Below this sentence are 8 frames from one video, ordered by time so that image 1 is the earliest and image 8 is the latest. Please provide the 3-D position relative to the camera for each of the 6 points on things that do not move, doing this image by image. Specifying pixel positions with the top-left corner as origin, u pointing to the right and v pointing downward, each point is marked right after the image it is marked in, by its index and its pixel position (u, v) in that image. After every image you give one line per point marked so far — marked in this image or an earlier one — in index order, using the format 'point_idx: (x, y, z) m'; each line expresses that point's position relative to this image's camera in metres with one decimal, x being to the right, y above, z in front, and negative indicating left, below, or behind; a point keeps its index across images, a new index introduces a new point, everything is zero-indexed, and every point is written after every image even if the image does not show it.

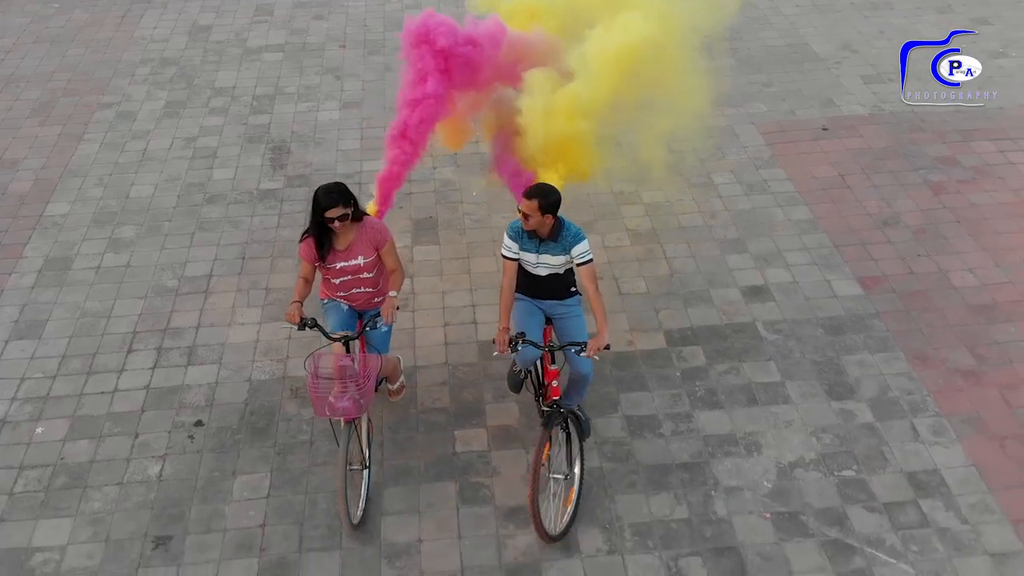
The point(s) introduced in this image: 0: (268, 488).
0: (-0.9, -0.8, +4.3) m
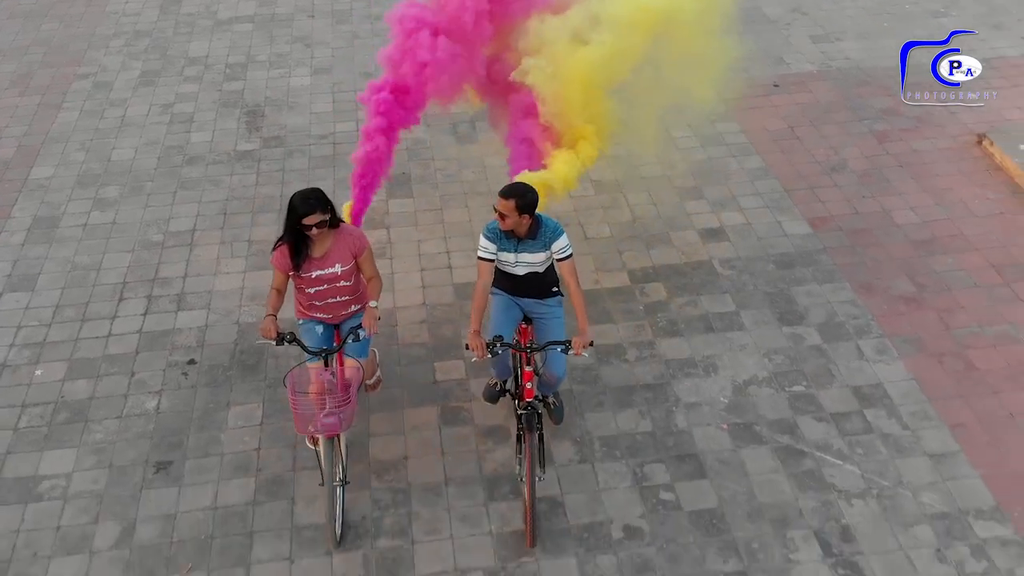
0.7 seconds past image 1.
0: (-1.0, -0.5, +4.6) m
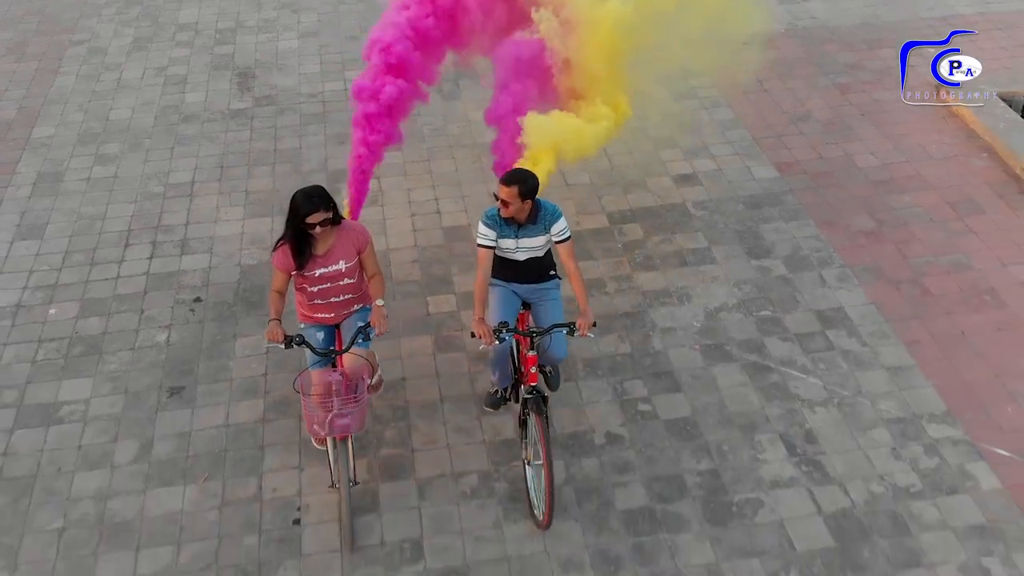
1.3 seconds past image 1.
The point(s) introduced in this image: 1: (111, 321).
0: (-1.1, -0.3, +4.9) m
1: (-1.8, -0.1, +5.1) m
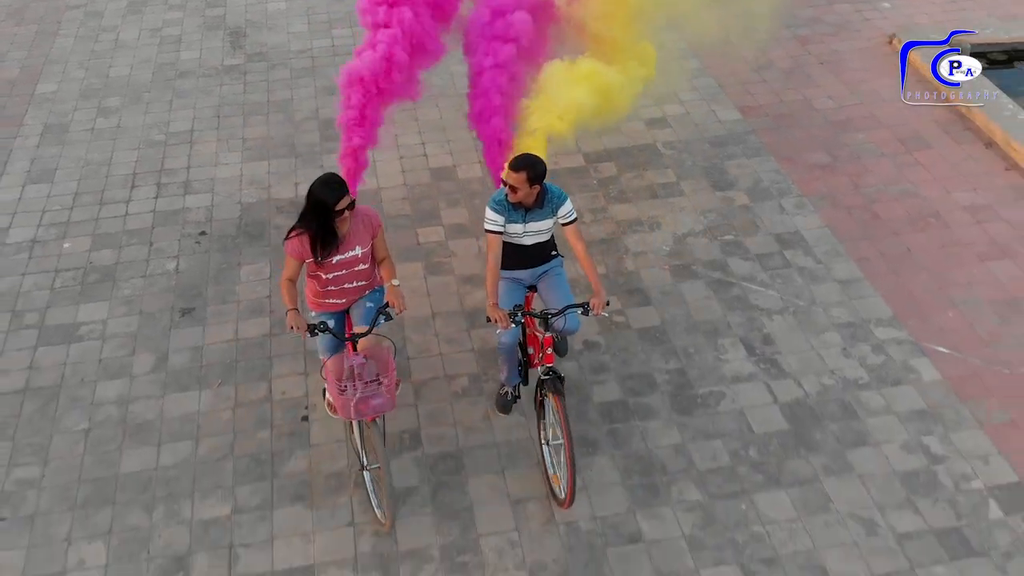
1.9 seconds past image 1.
0: (-1.1, +0.1, +5.3) m
1: (-1.9, +0.2, +5.5) m
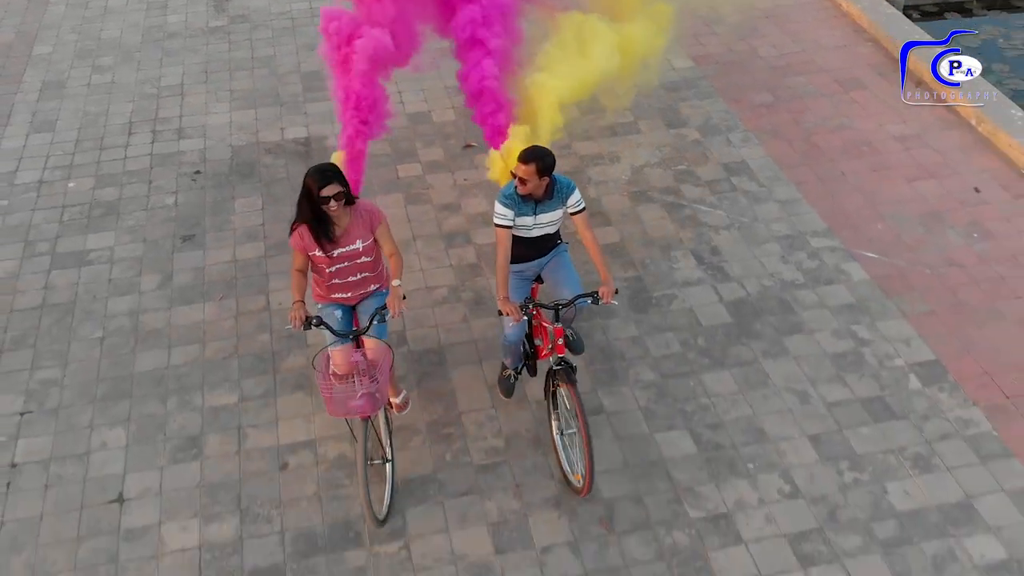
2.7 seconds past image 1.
0: (-1.3, +0.4, +5.8) m
1: (-2.0, +0.5, +5.9) m
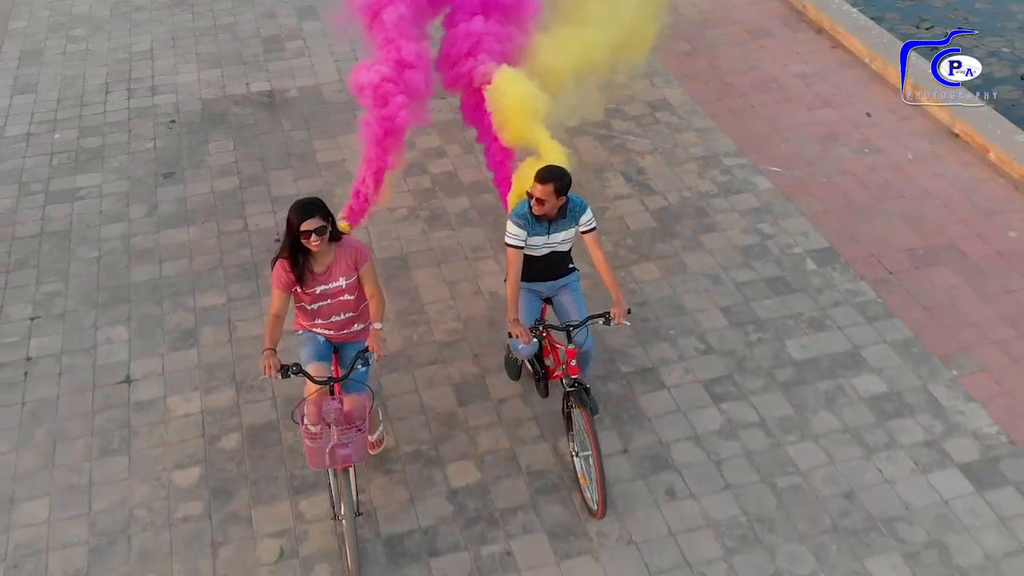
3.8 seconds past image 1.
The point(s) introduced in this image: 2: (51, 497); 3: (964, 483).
0: (-1.6, +0.8, +6.4) m
1: (-2.3, +0.9, +6.5) m
2: (-1.7, -0.8, +4.2) m
3: (+1.6, -0.7, +4.1) m
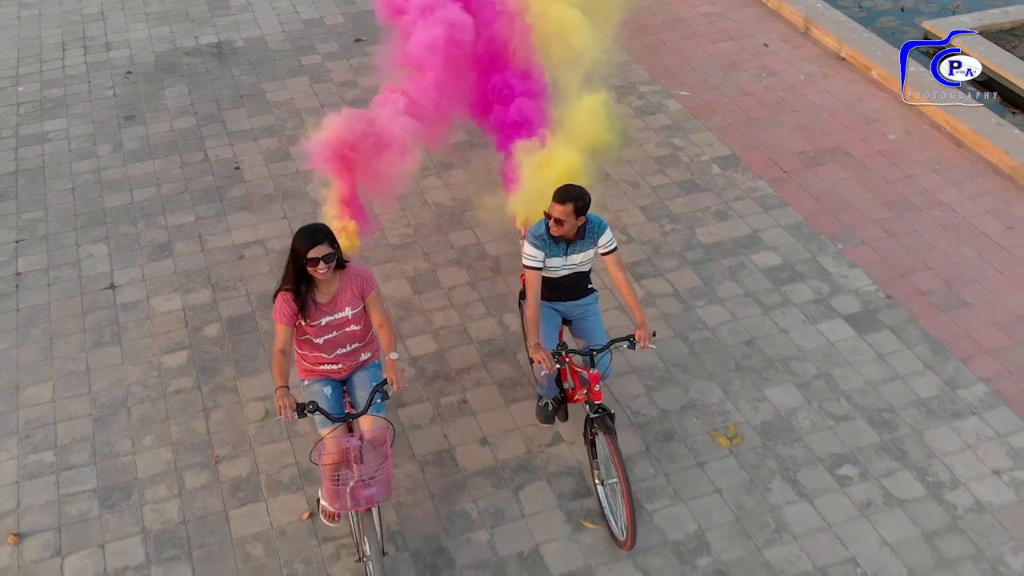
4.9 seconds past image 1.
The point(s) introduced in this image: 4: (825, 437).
0: (-2.0, +1.2, +6.9) m
1: (-2.7, +1.2, +7.0) m
2: (-1.9, -0.4, +4.7) m
3: (+1.4, -0.2, +4.8) m
4: (+1.2, -0.6, +4.3) m
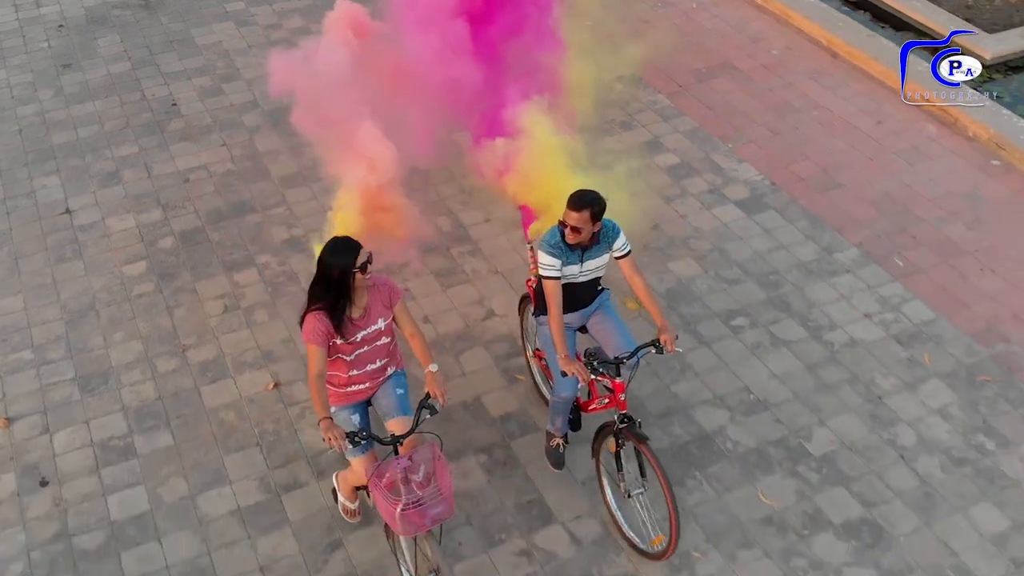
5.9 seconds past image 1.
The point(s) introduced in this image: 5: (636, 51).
0: (-2.5, +1.6, +7.3) m
1: (-3.3, +1.6, +7.3) m
2: (-2.2, 0.0, +5.1) m
3: (+1.1, +0.4, +5.4) m
4: (+0.9, 0.0, +4.9) m
5: (+0.8, +1.4, +6.9) m
